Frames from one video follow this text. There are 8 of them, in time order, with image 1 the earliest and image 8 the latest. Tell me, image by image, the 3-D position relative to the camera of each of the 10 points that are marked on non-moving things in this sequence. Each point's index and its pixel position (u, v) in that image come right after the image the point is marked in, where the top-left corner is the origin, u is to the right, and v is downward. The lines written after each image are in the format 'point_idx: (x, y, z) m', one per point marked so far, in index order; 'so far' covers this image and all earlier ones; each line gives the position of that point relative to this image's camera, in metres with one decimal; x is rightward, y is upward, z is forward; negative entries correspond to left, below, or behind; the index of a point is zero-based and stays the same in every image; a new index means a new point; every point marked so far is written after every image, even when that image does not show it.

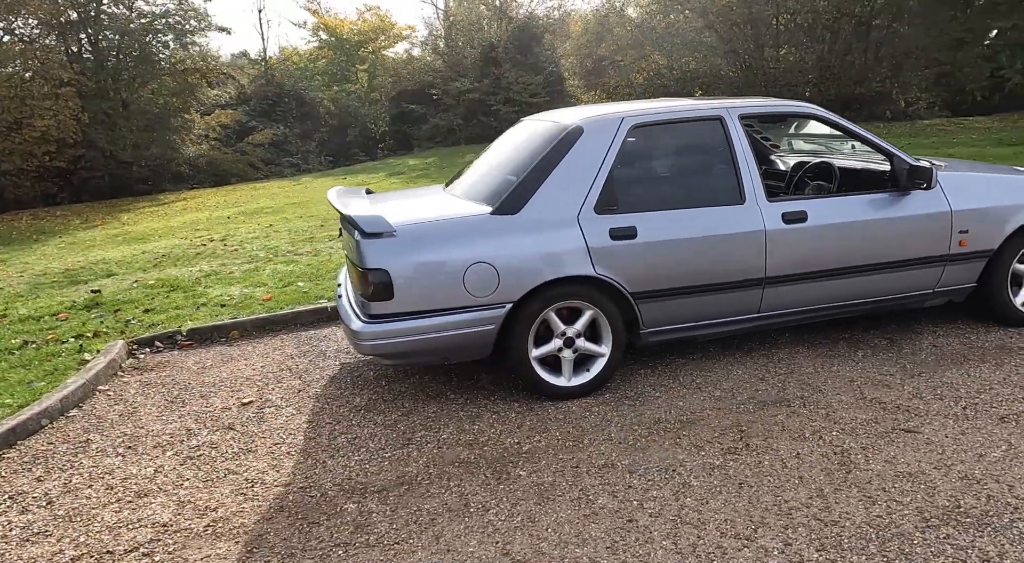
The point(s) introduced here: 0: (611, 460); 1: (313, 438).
0: (+0.4, -0.8, +2.9) m
1: (-1.0, -0.8, +3.4) m
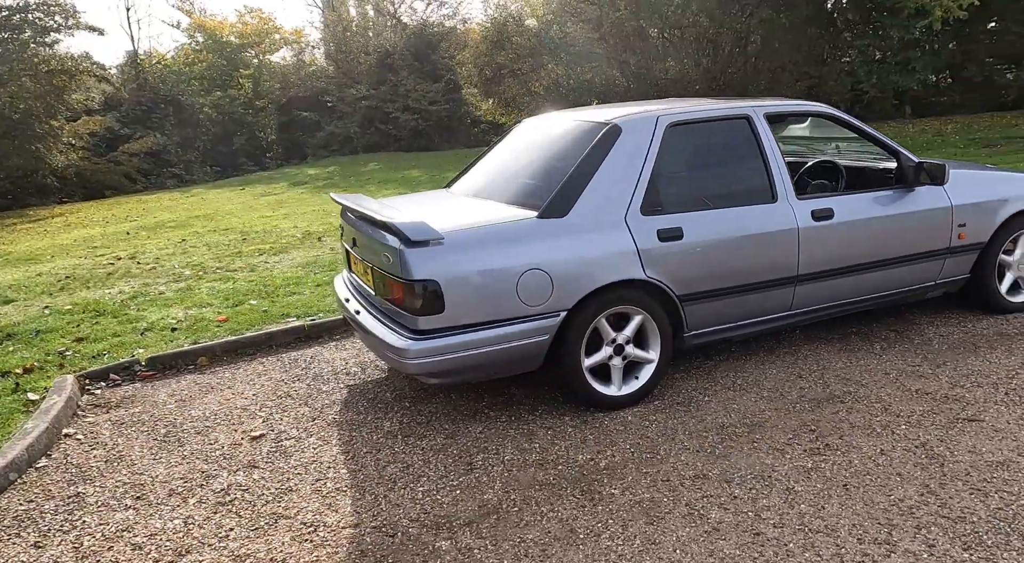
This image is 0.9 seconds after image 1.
0: (+0.8, -0.8, +2.8) m
1: (-0.7, -0.9, +3.1) m
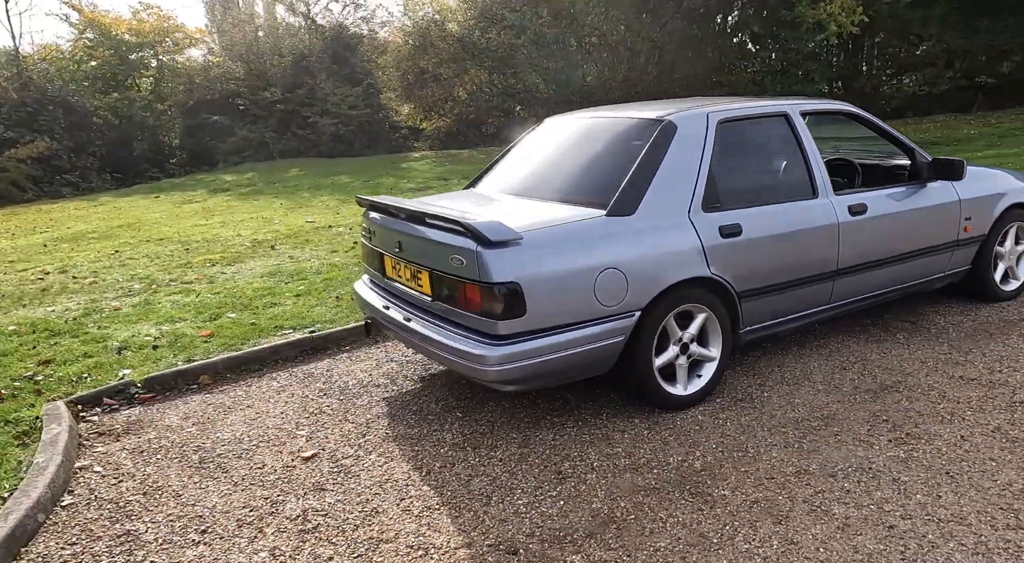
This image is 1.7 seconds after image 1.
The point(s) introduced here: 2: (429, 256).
0: (+1.2, -0.8, +2.8) m
1: (-0.3, -0.9, +2.9) m
2: (-0.4, +0.1, +3.3) m
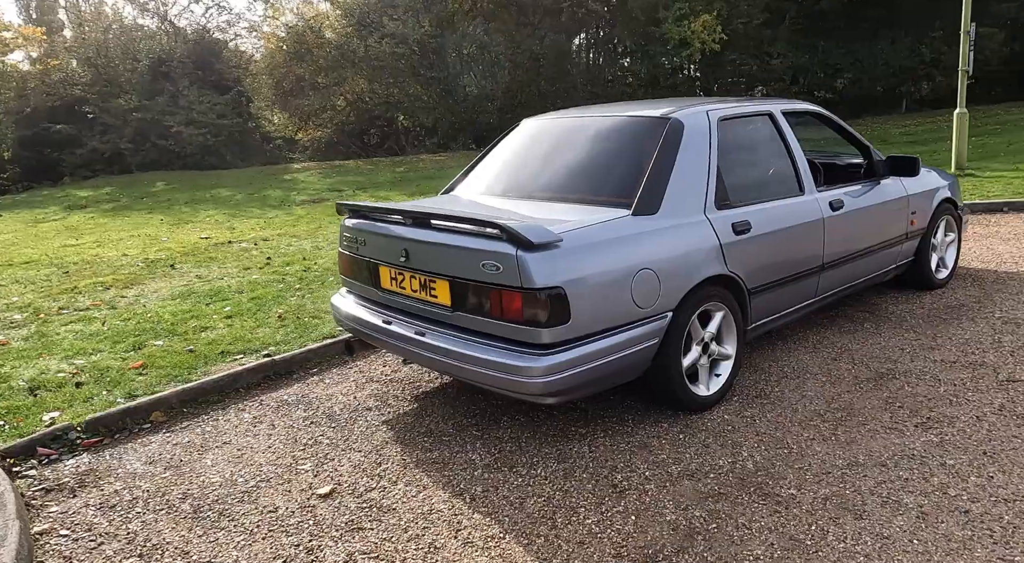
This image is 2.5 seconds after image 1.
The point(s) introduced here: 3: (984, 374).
0: (+1.4, -0.7, +2.8) m
1: (-0.1, -0.9, +2.7) m
2: (-0.3, +0.1, +3.1) m
3: (+2.5, -0.5, +3.6) m
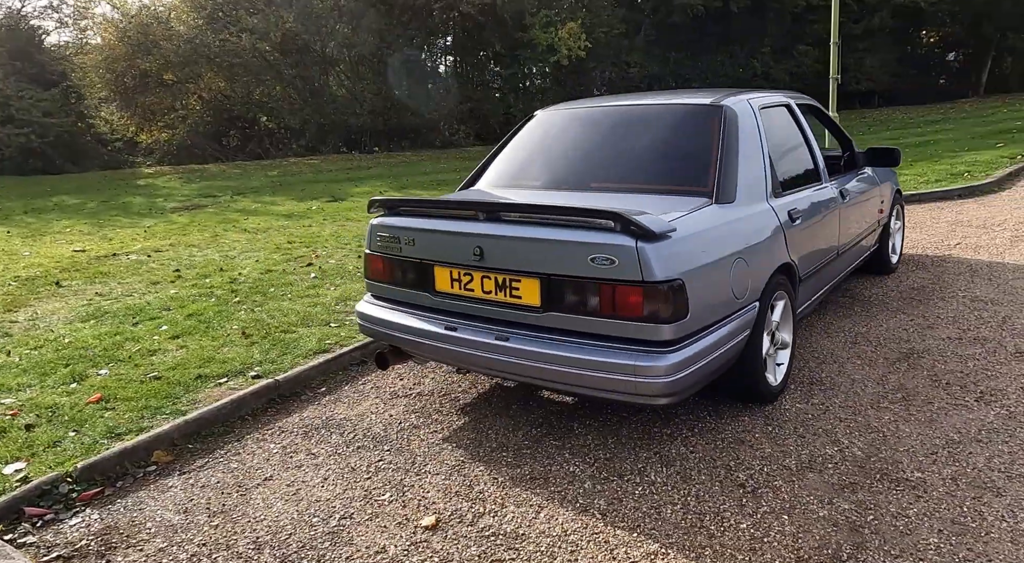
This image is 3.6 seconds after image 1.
0: (+1.9, -0.7, +2.9) m
1: (+0.5, -0.9, +2.5) m
2: (+0.1, +0.1, +2.8) m
3: (+2.8, -0.4, +3.9) m
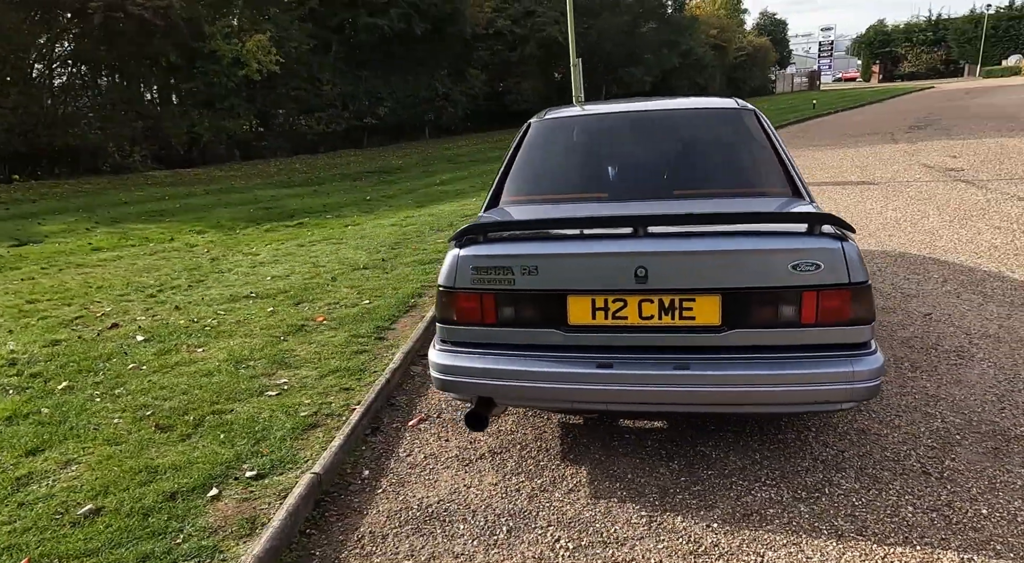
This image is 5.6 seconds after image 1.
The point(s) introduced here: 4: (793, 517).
0: (+2.4, -0.6, +3.5) m
1: (+1.4, -0.9, +2.4) m
2: (+0.8, 0.0, +2.6) m
3: (+2.8, -0.2, +4.8) m
4: (+1.1, -0.9, +2.6) m
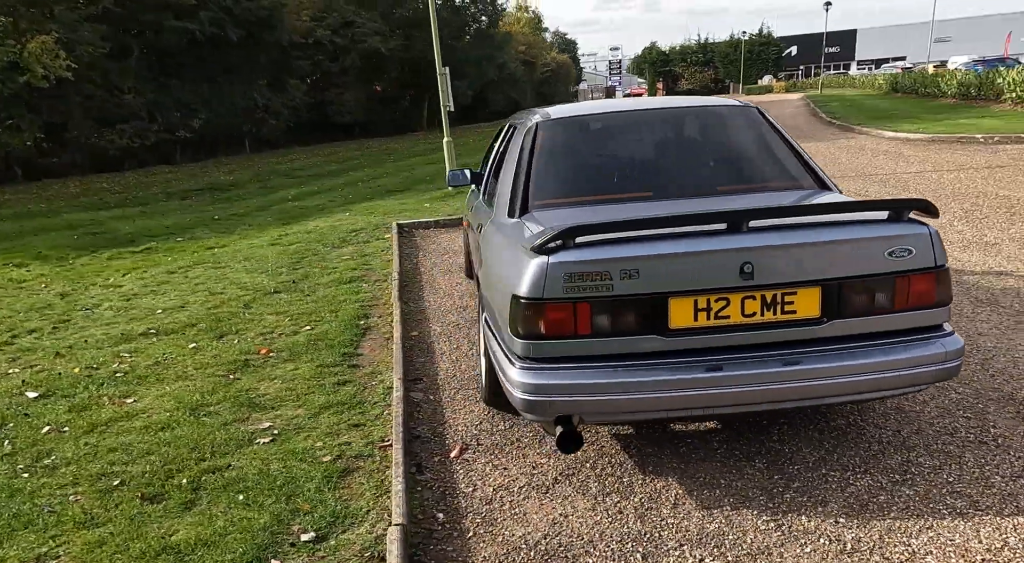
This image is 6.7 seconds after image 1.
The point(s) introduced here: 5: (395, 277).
0: (+2.6, -0.5, +3.9) m
1: (+1.9, -0.8, +2.6) m
2: (+1.2, +0.1, +2.6) m
3: (+2.6, -0.1, +5.2) m
4: (+1.5, -0.8, +2.7) m
5: (-1.2, 0.0, +7.0) m
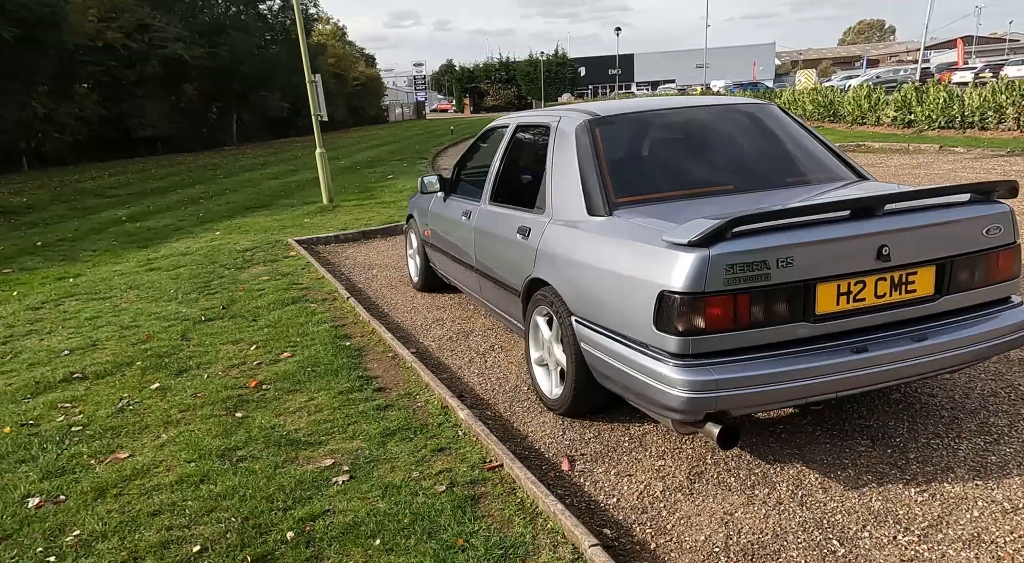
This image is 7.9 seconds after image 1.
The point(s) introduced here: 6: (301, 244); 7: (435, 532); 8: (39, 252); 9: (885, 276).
0: (+2.9, -0.3, +4.4) m
1: (+2.5, -0.7, +3.0) m
2: (+1.8, +0.1, +2.9) m
3: (+2.6, 0.0, +5.7) m
4: (+2.2, -0.7, +3.0) m
5: (-1.6, -0.1, +6.5) m
6: (-3.2, +0.6, +10.0) m
7: (-0.3, -1.0, +2.5) m
8: (-9.5, +0.7, +13.8) m
9: (+1.5, 0.0, +2.8) m
